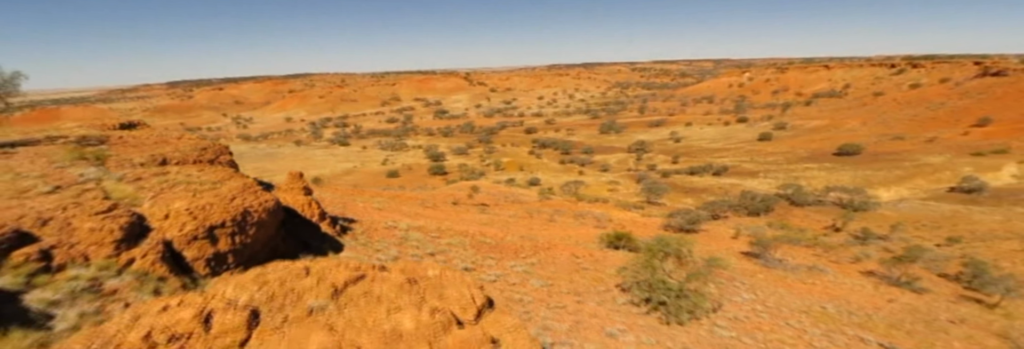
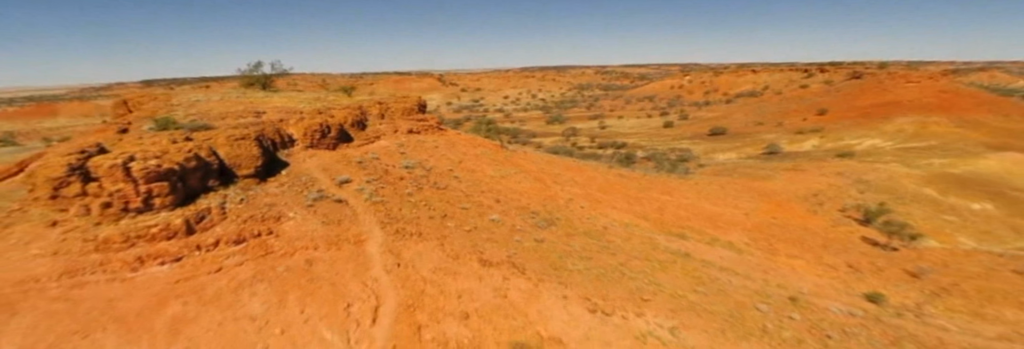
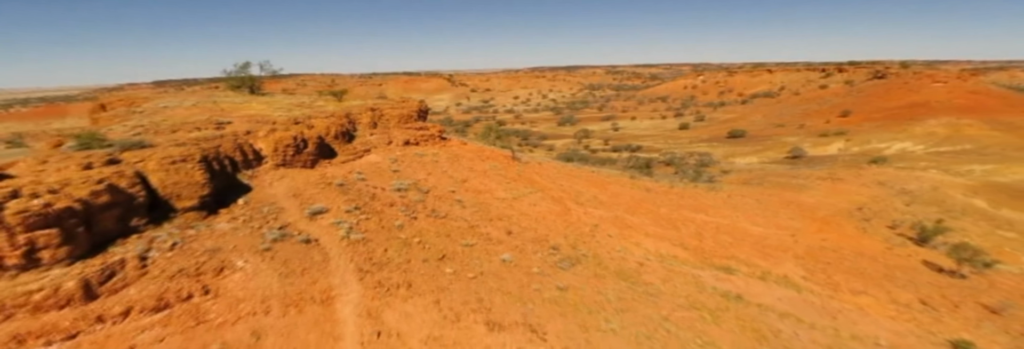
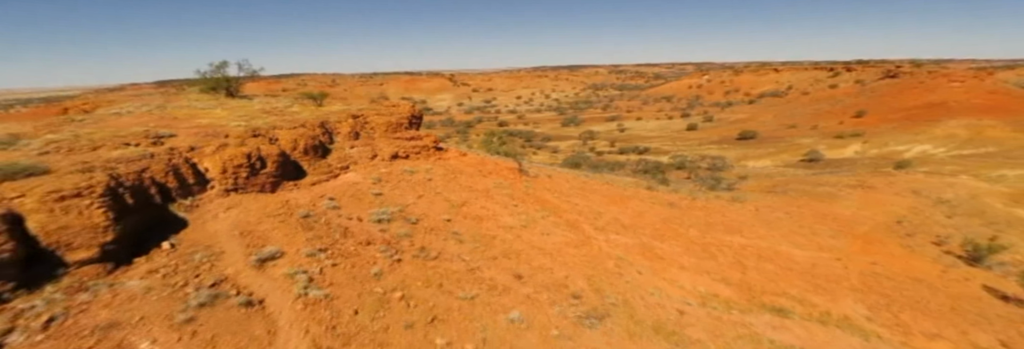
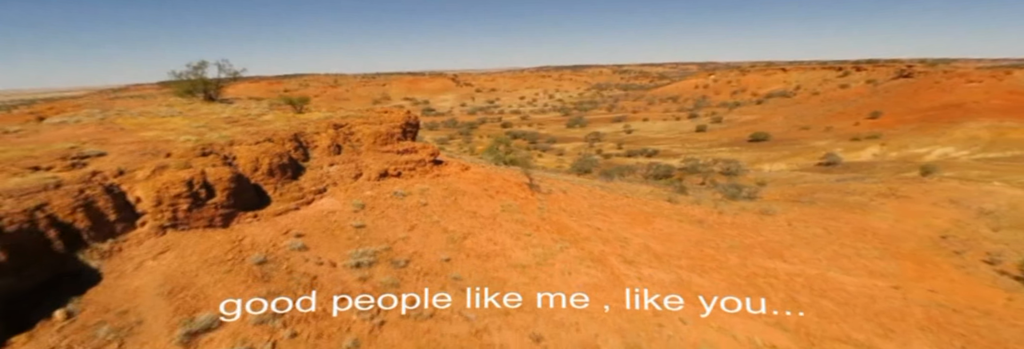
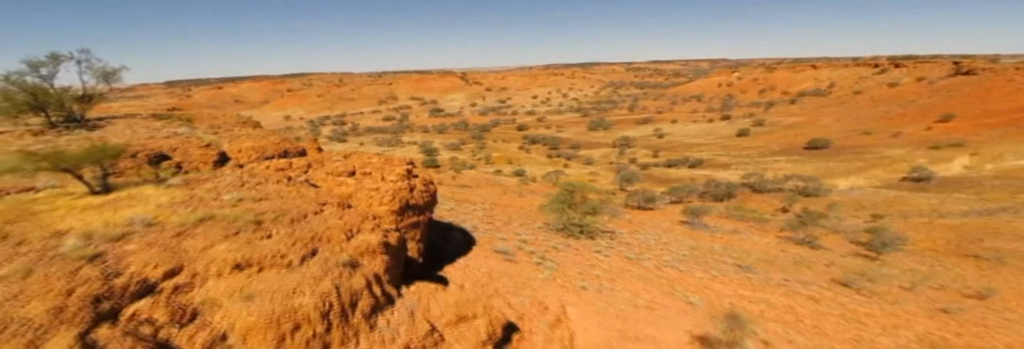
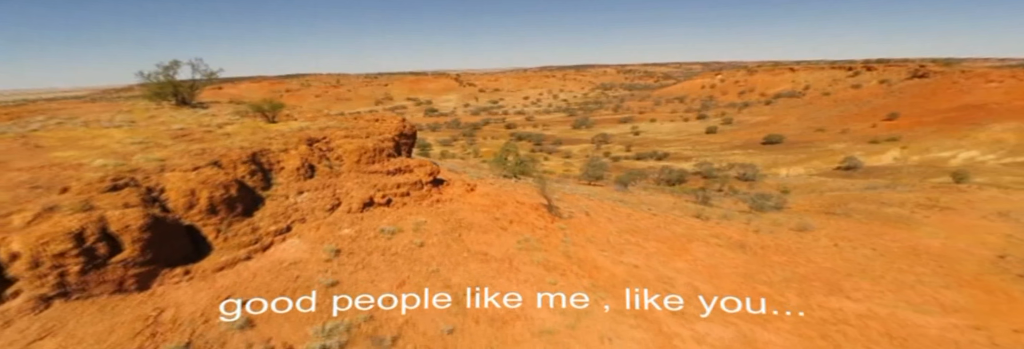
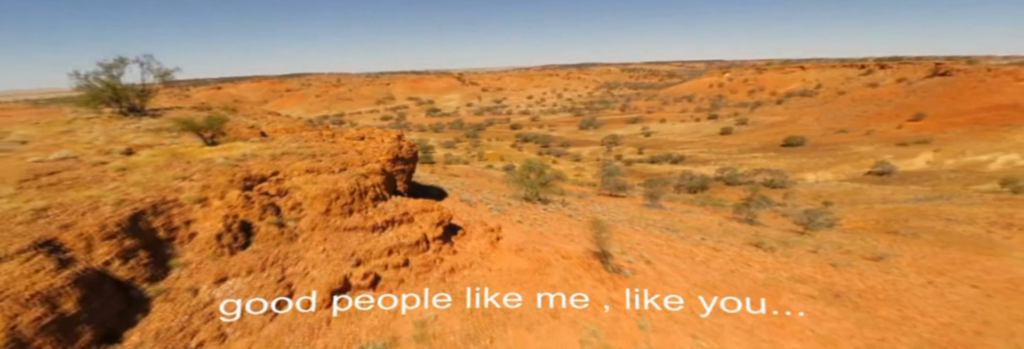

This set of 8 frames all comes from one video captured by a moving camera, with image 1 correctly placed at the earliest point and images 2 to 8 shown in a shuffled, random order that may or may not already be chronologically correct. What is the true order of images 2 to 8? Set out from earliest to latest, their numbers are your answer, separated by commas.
6, 8, 7, 5, 4, 3, 2
